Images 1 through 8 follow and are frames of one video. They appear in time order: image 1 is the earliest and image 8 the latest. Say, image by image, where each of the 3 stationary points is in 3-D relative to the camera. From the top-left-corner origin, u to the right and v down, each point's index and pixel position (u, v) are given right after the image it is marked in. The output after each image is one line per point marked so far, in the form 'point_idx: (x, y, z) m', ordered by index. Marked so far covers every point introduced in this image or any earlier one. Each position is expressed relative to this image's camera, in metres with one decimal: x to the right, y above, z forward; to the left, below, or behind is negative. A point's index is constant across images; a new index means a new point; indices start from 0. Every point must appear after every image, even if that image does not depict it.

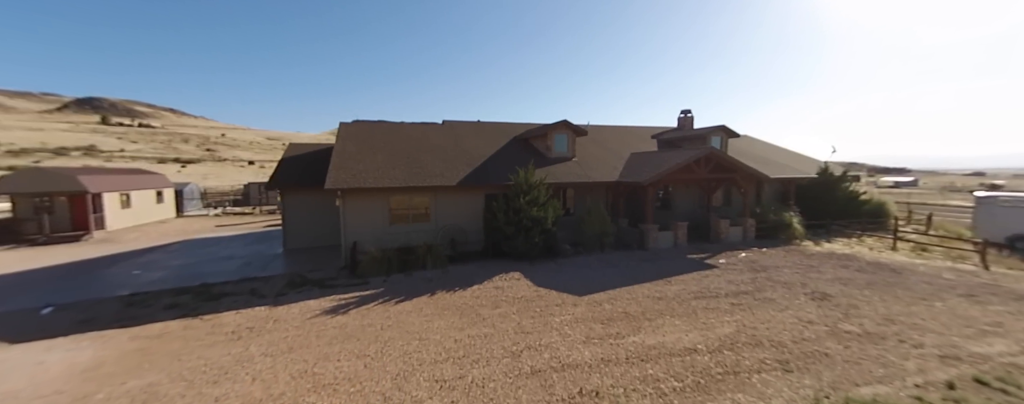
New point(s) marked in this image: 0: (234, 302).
0: (-7.0, -2.5, +9.0) m
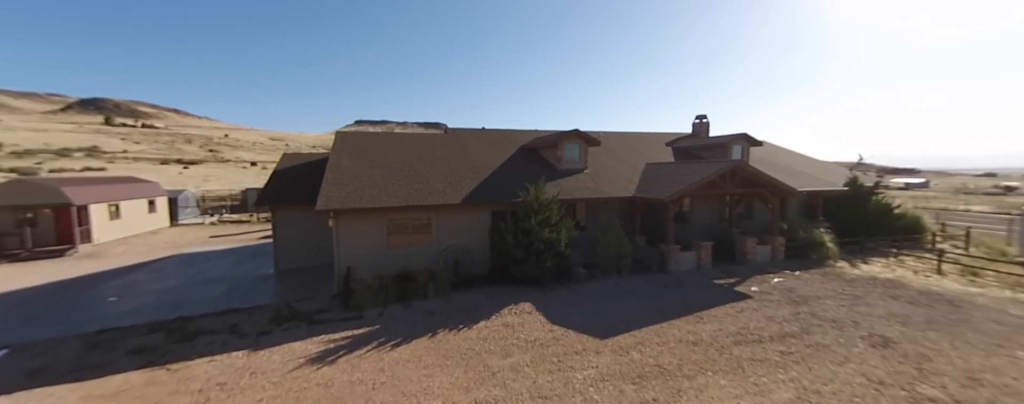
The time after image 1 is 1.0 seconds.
0: (-6.7, -3.2, +8.0) m
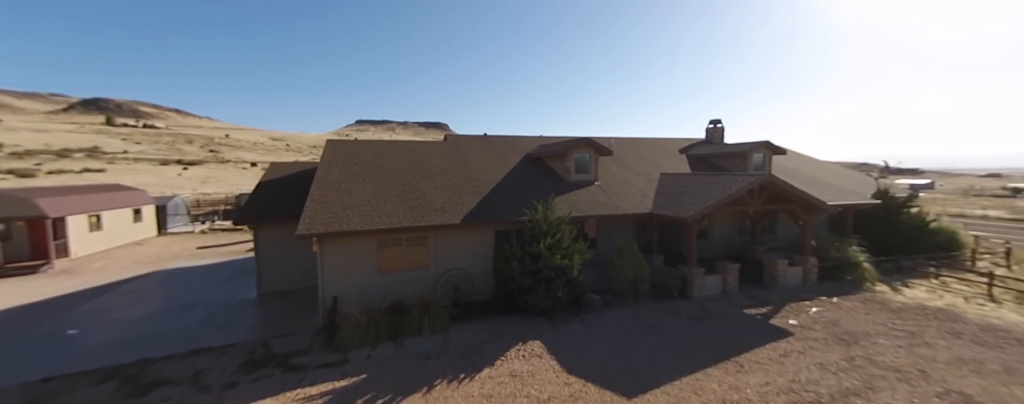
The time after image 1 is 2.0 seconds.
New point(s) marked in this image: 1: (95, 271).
0: (-6.6, -3.8, +6.8) m
1: (-20.3, -3.4, +17.4) m
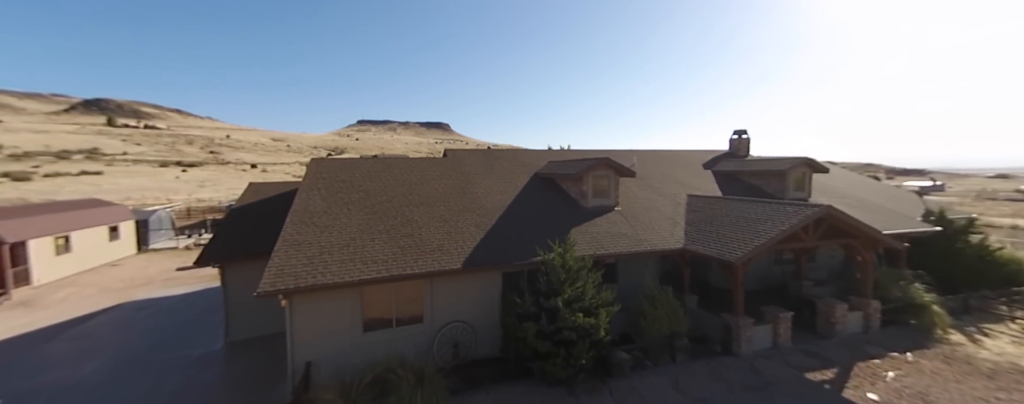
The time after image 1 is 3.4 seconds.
0: (-6.3, -4.8, +5.0) m
1: (-20.0, -4.4, +15.7) m
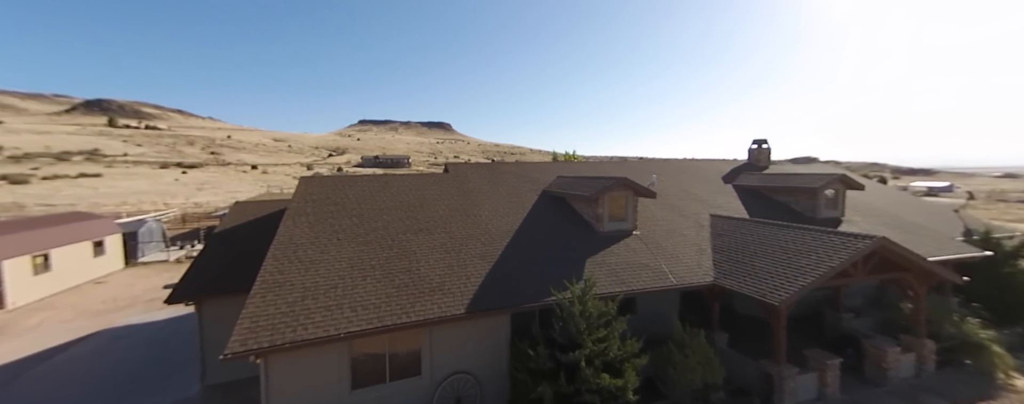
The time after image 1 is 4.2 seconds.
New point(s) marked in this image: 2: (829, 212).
0: (-6.1, -5.6, +3.9) m
1: (-19.7, -5.1, +14.6) m
2: (+12.2, -0.4, +13.7) m
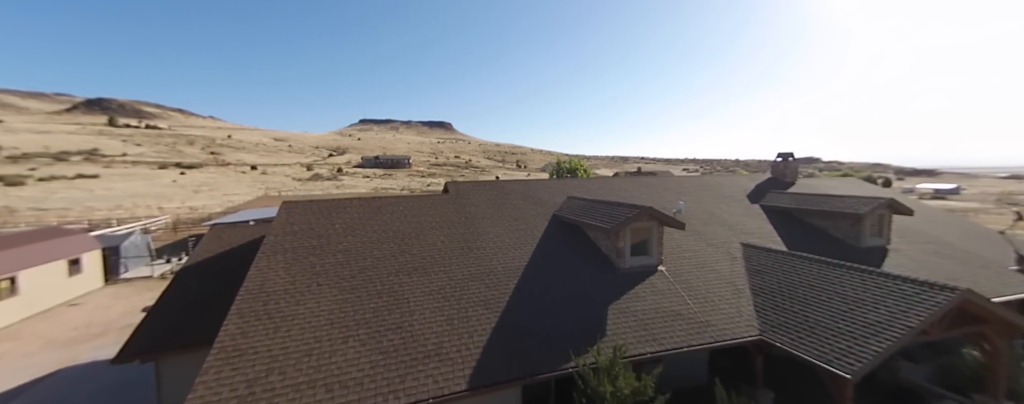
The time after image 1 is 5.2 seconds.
0: (-5.8, -6.4, +2.5) m
1: (-19.5, -6.0, +13.3) m
2: (+12.4, -1.3, +12.3) m
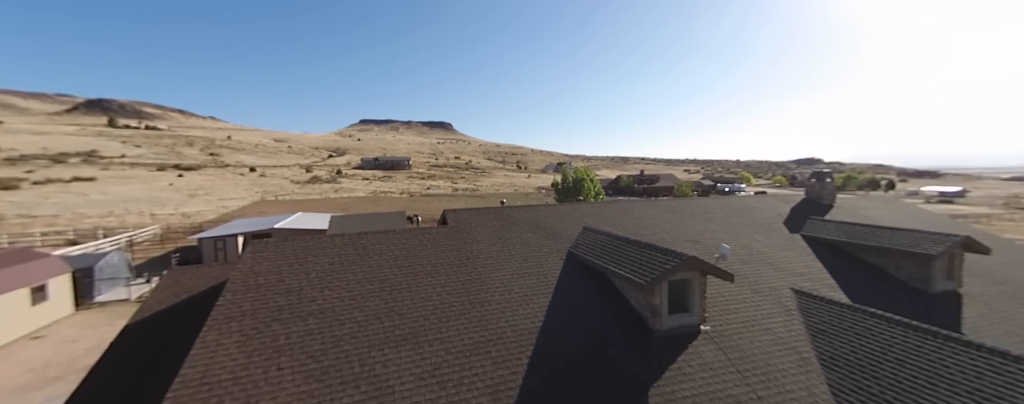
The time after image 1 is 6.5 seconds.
0: (-5.6, -7.5, +0.7) m
1: (-19.2, -7.1, +11.5) m
2: (+12.7, -2.4, +10.5) m
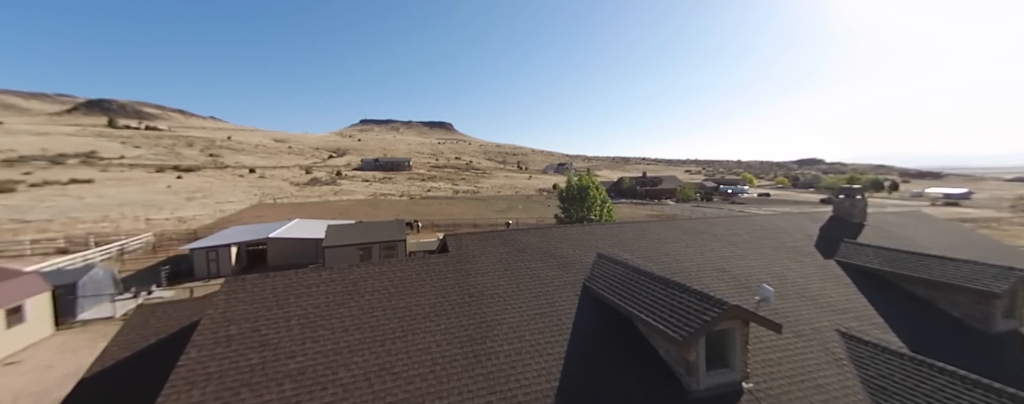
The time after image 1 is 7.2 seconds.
0: (-5.4, -8.3, -0.4) m
1: (-19.0, -7.8, +10.4) m
2: (+12.9, -3.1, +9.4) m
